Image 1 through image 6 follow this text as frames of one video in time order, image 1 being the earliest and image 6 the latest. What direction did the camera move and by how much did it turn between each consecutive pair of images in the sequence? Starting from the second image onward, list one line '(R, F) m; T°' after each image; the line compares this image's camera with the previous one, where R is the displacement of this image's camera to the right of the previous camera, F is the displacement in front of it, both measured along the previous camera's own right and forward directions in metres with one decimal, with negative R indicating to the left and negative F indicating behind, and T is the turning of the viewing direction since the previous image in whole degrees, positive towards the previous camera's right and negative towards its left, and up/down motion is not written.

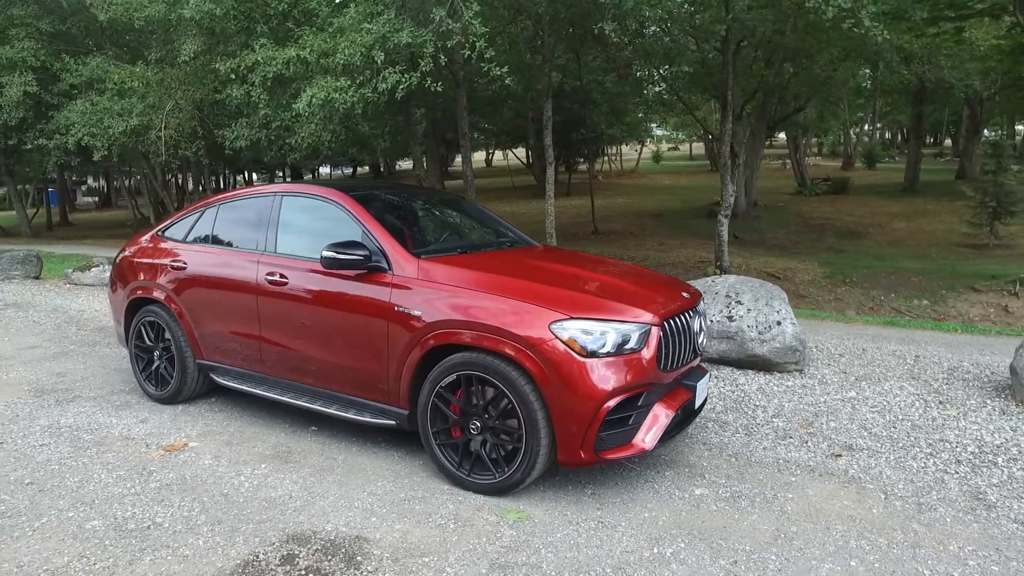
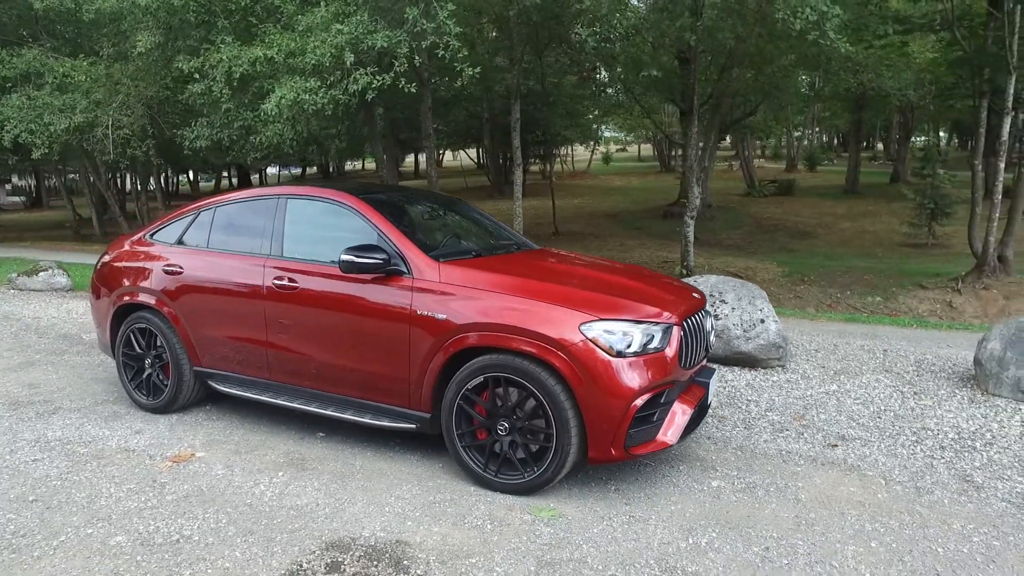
(-0.5, -0.1) m; +5°
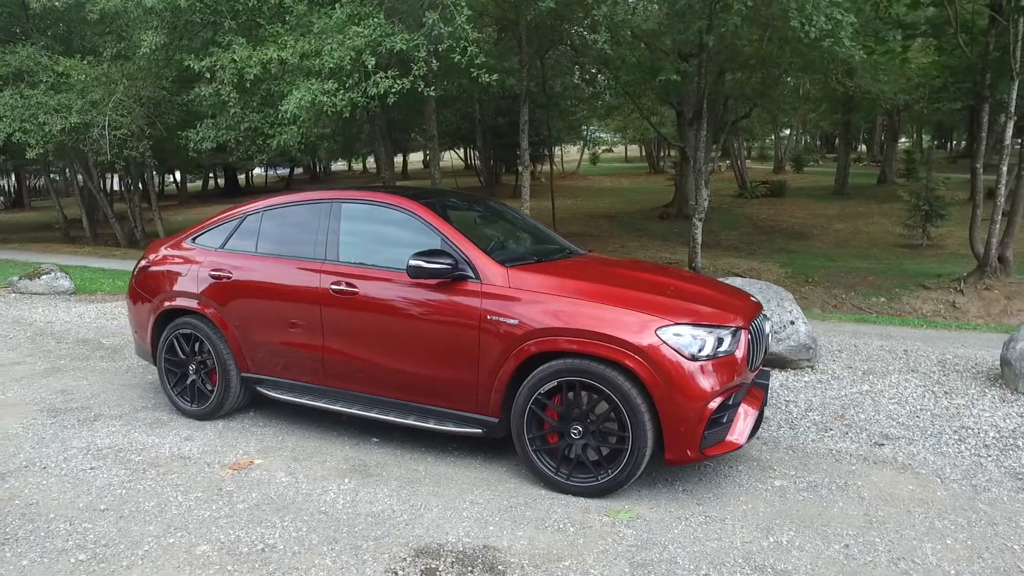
(-0.6, 0.0) m; +3°
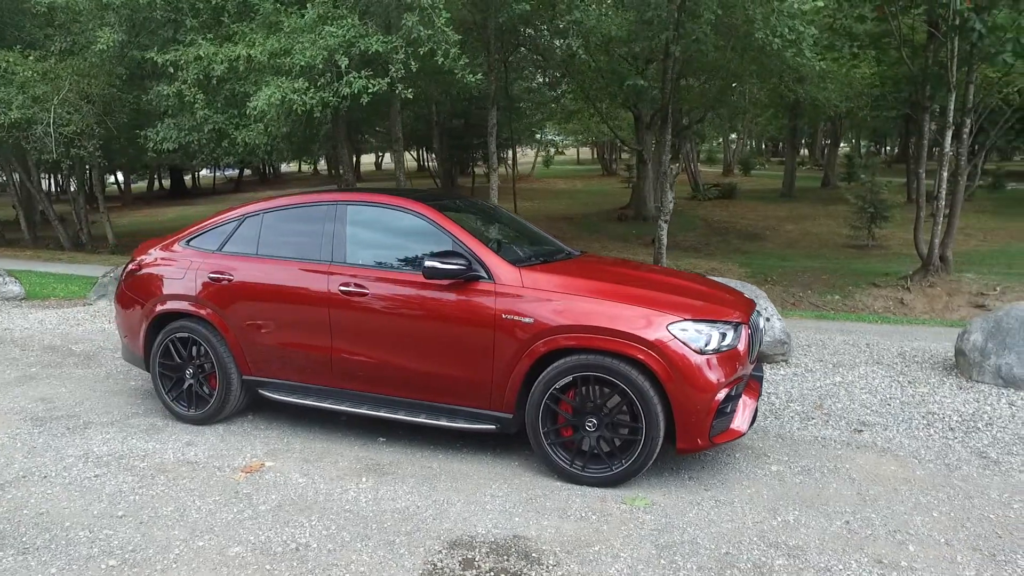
(-0.5, -0.1) m; +5°
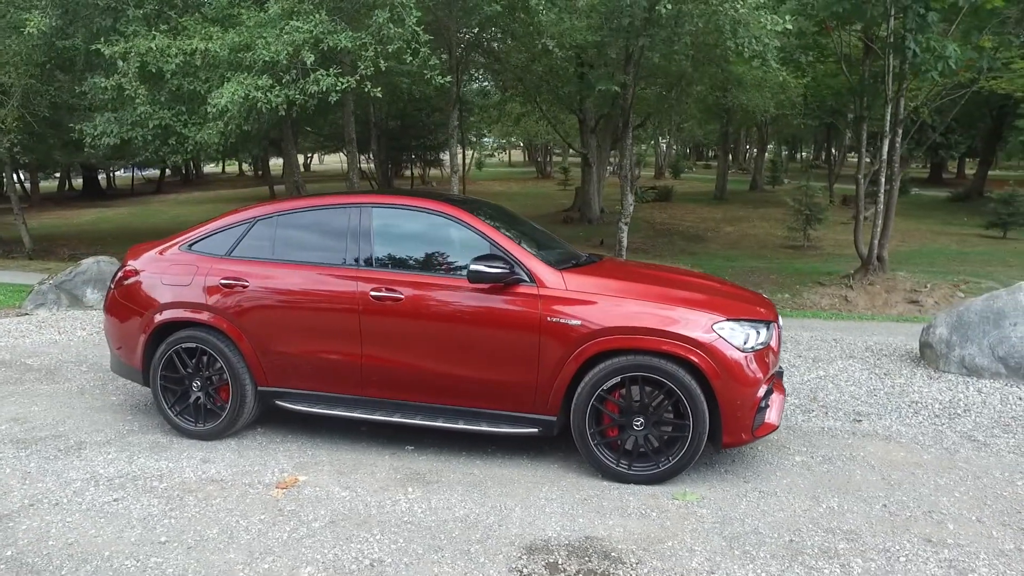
(-0.9, +0.1) m; +8°
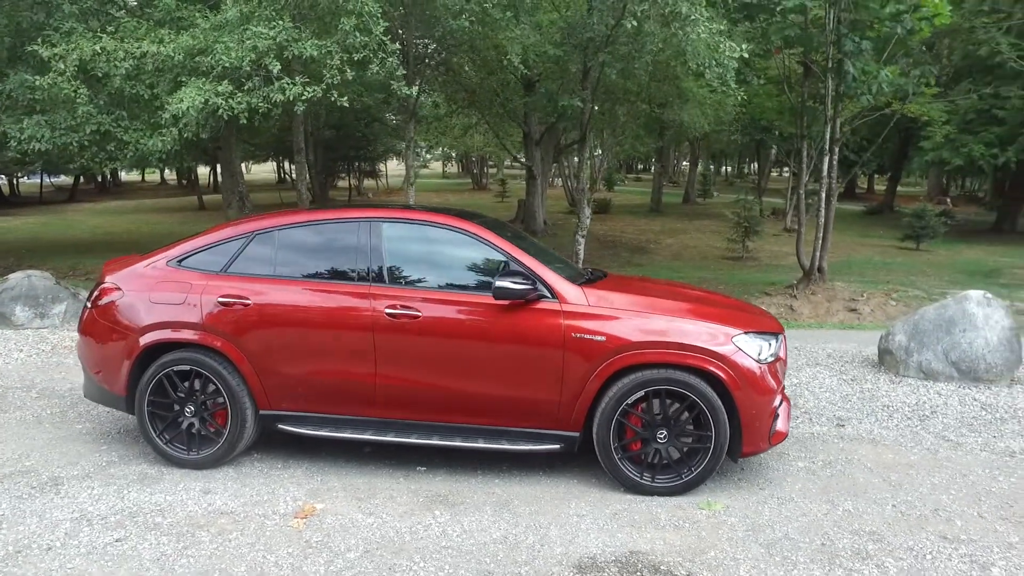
(-0.7, +0.1) m; +7°
